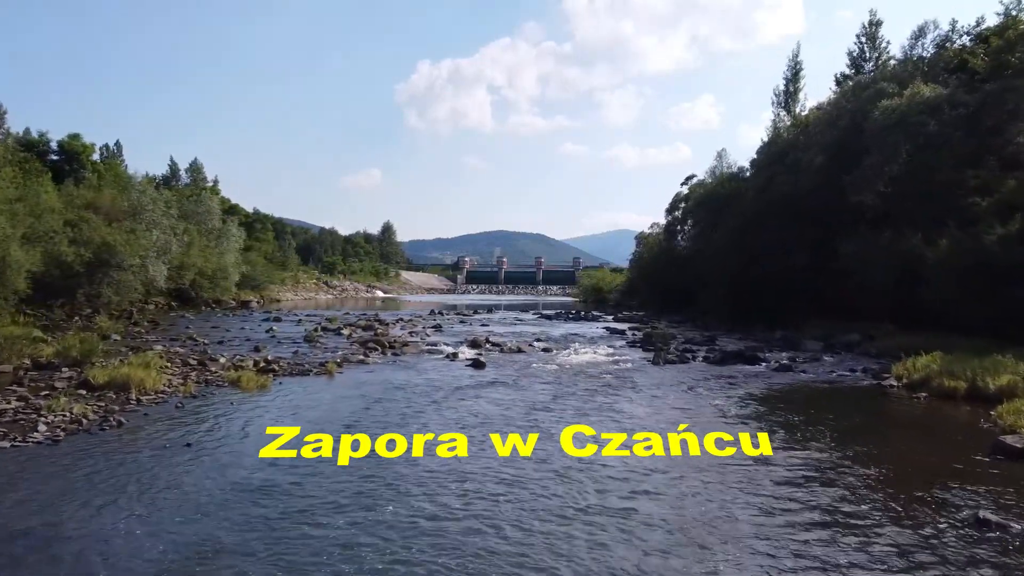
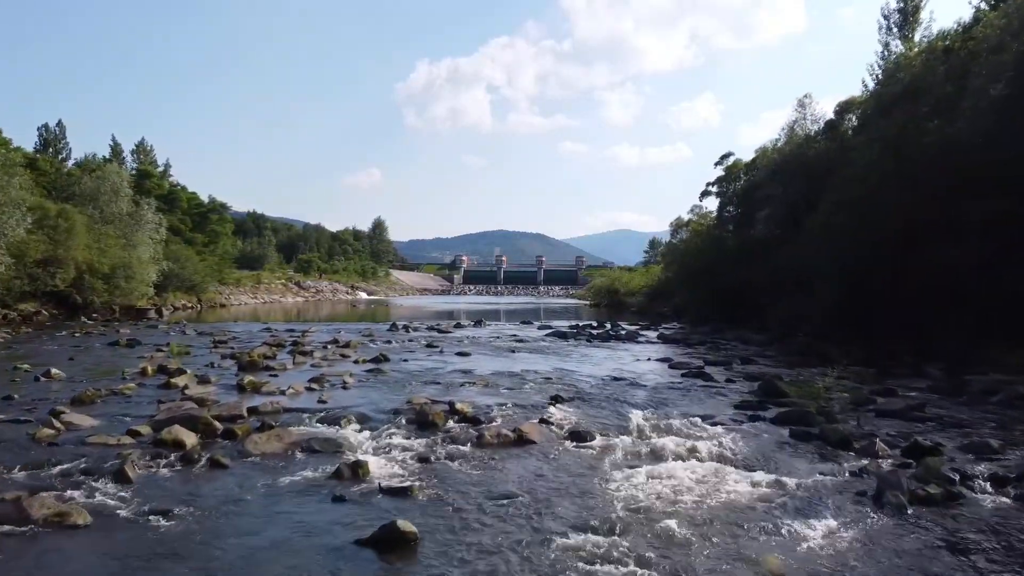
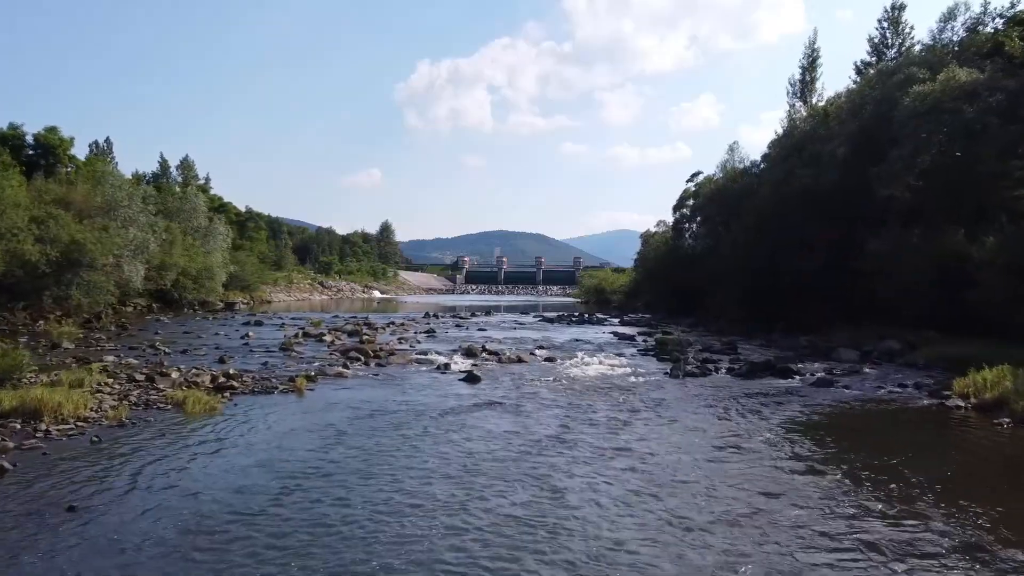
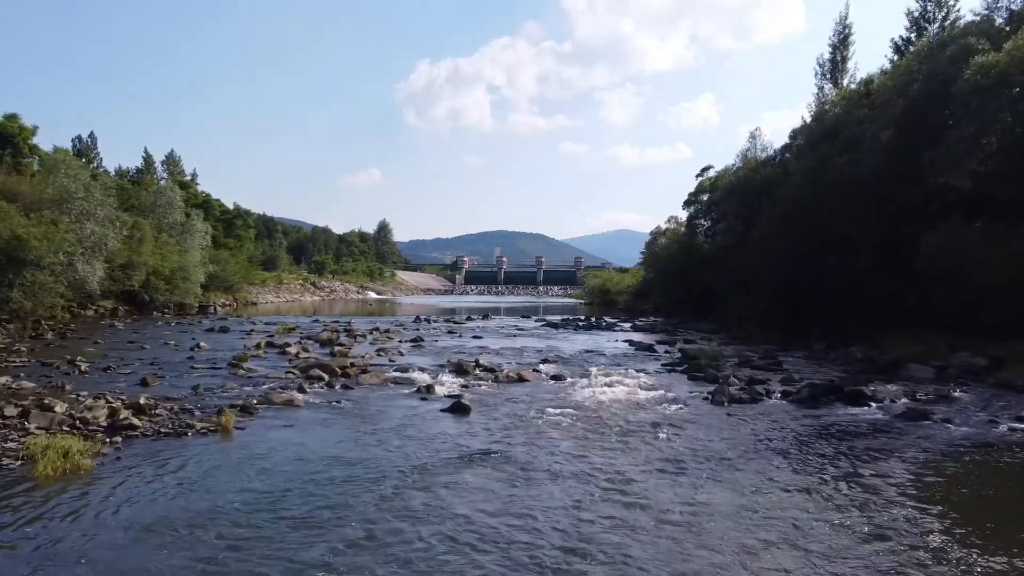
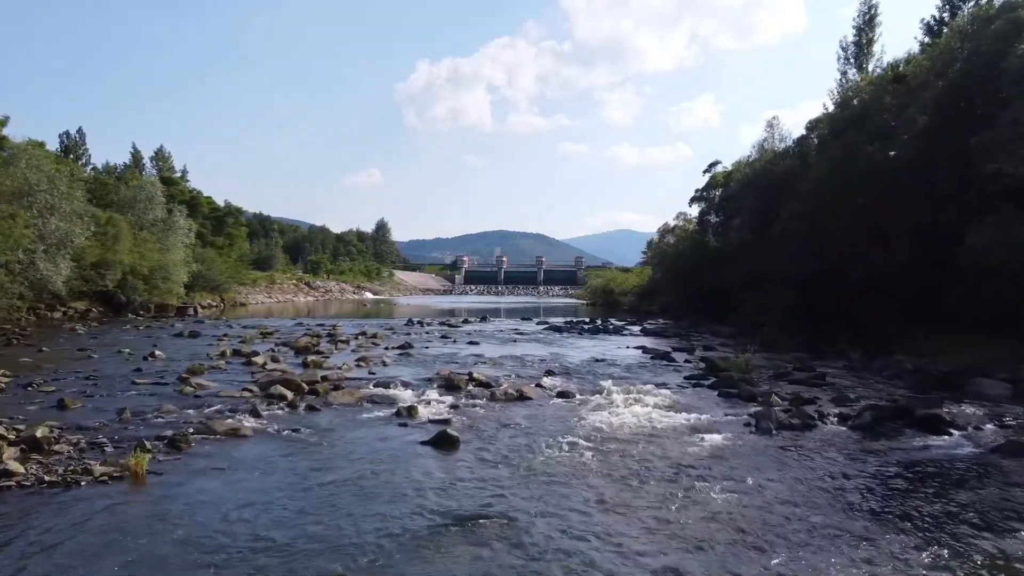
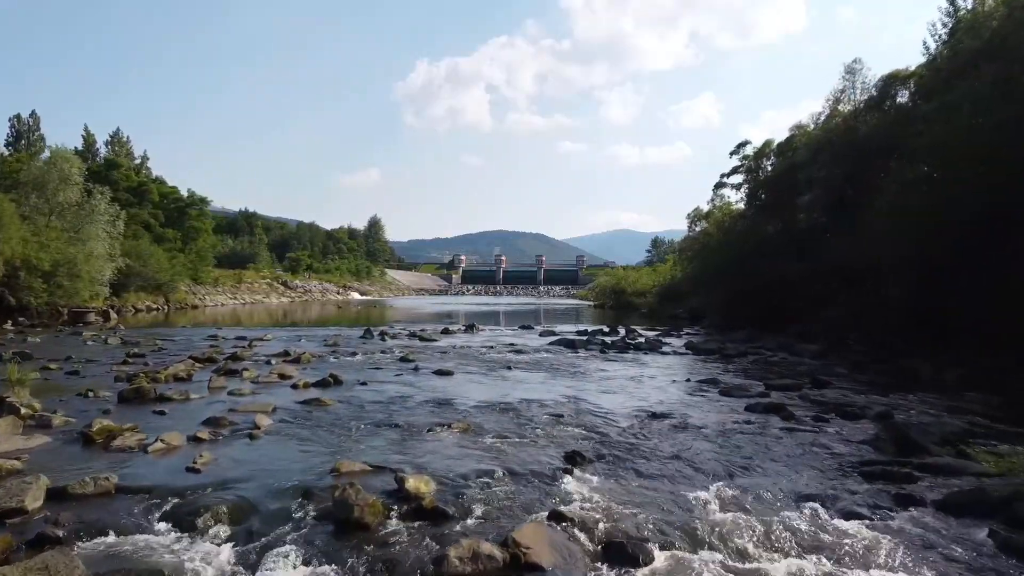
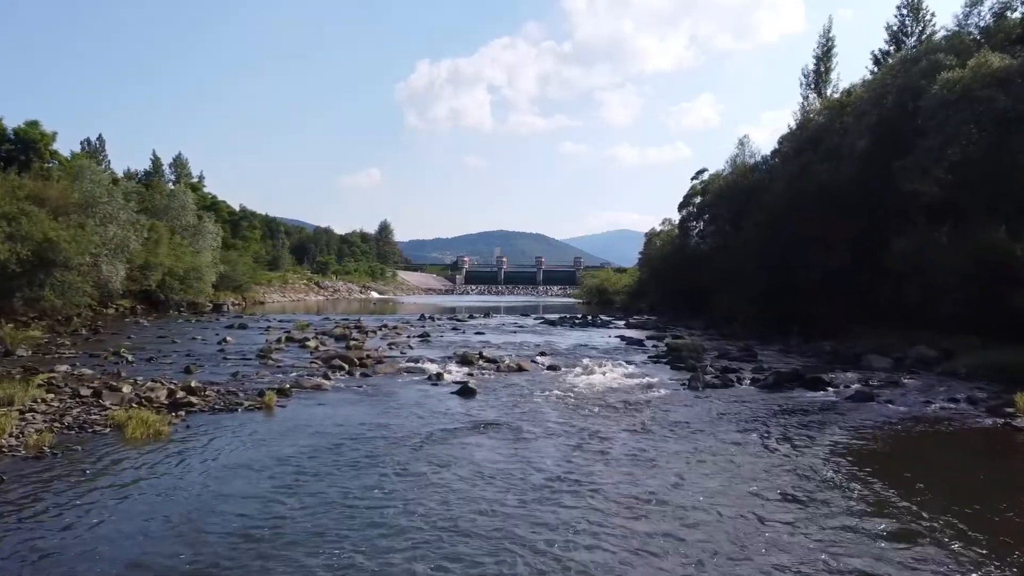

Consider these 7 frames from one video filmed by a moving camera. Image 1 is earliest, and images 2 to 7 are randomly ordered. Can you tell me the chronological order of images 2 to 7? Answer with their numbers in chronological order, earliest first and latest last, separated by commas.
3, 7, 4, 5, 2, 6
